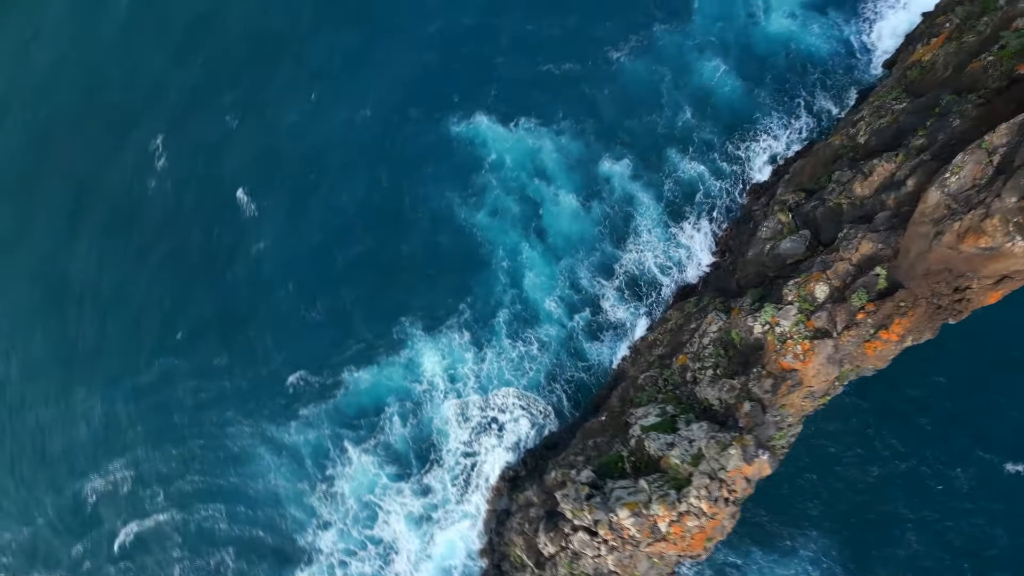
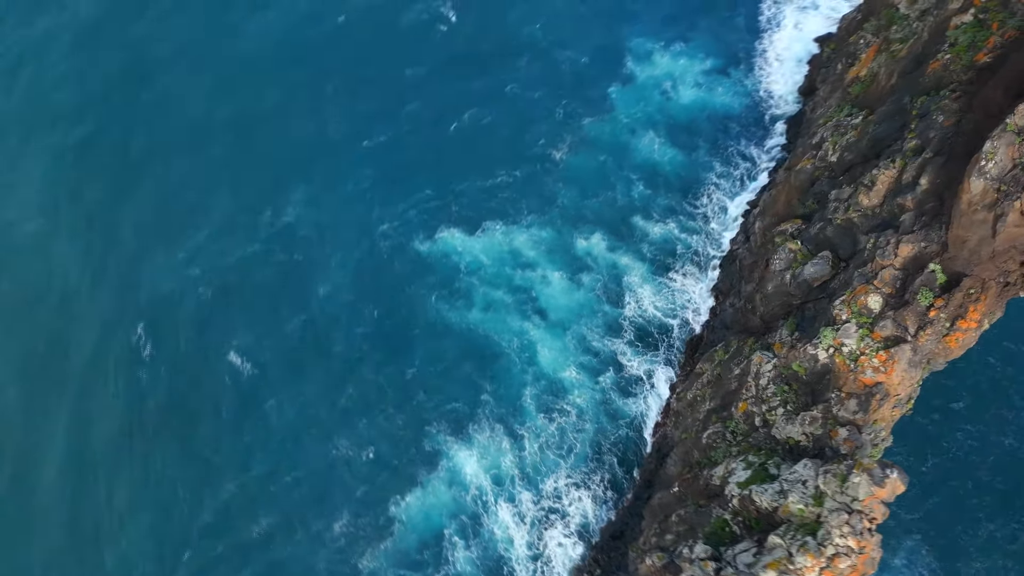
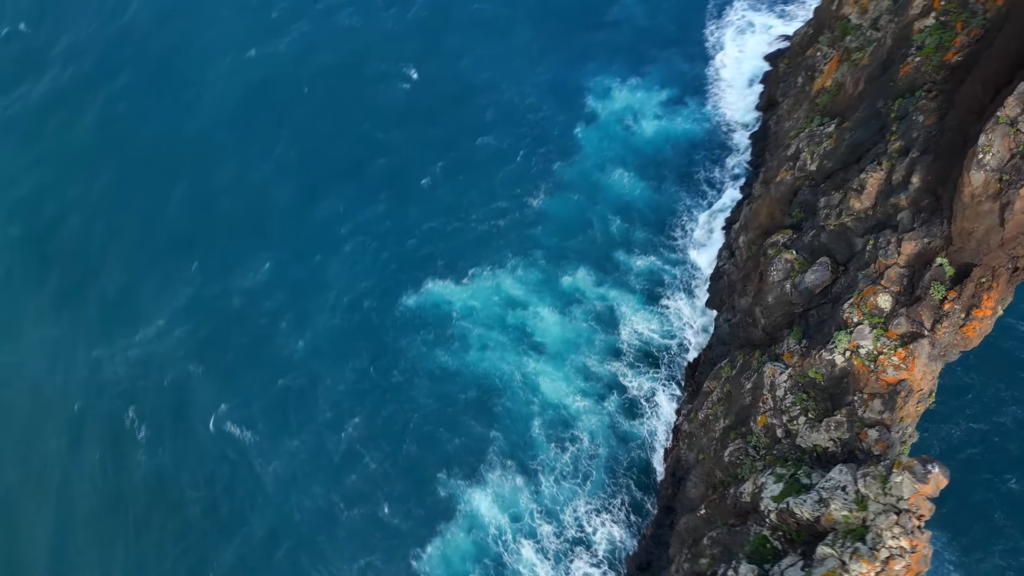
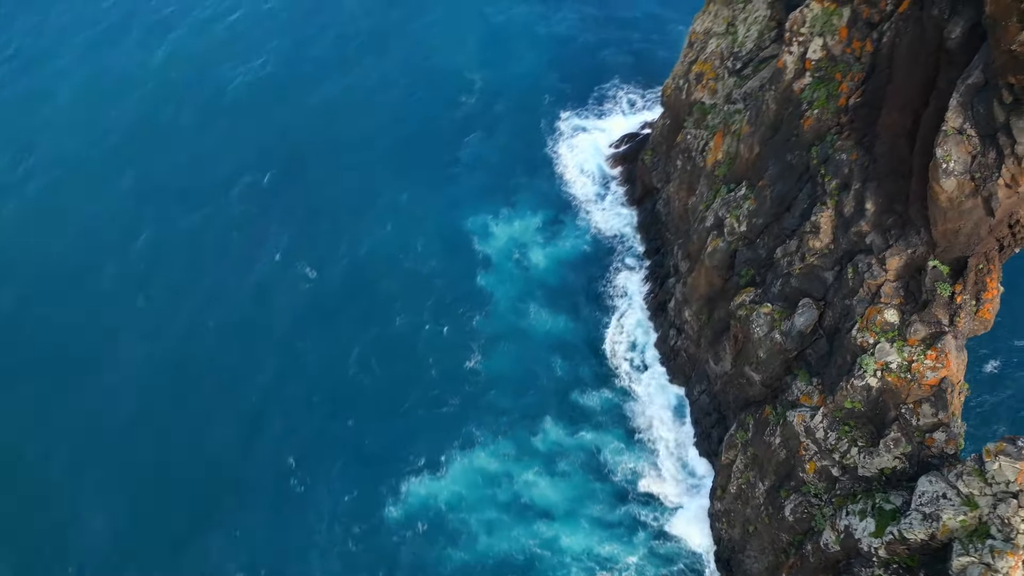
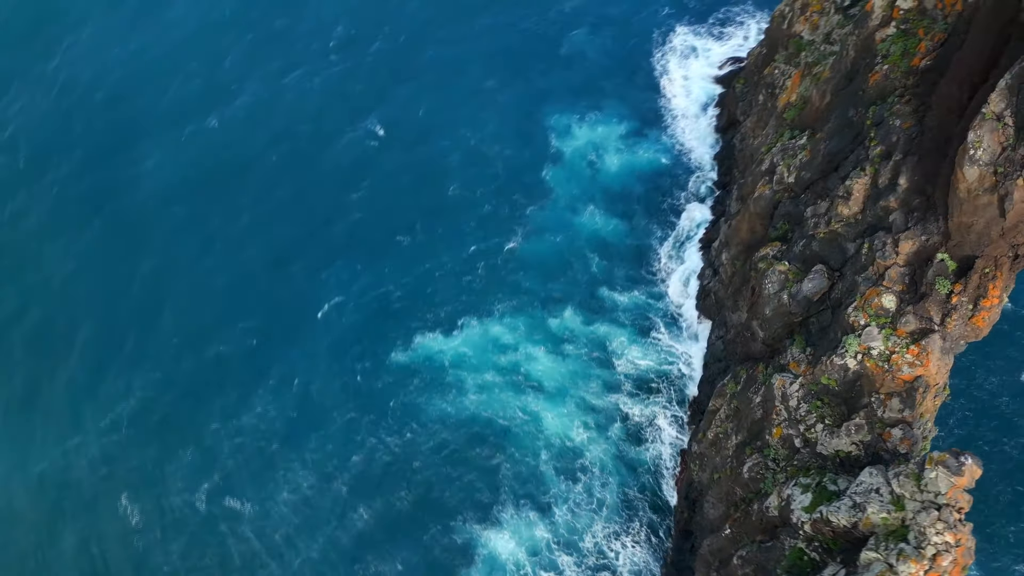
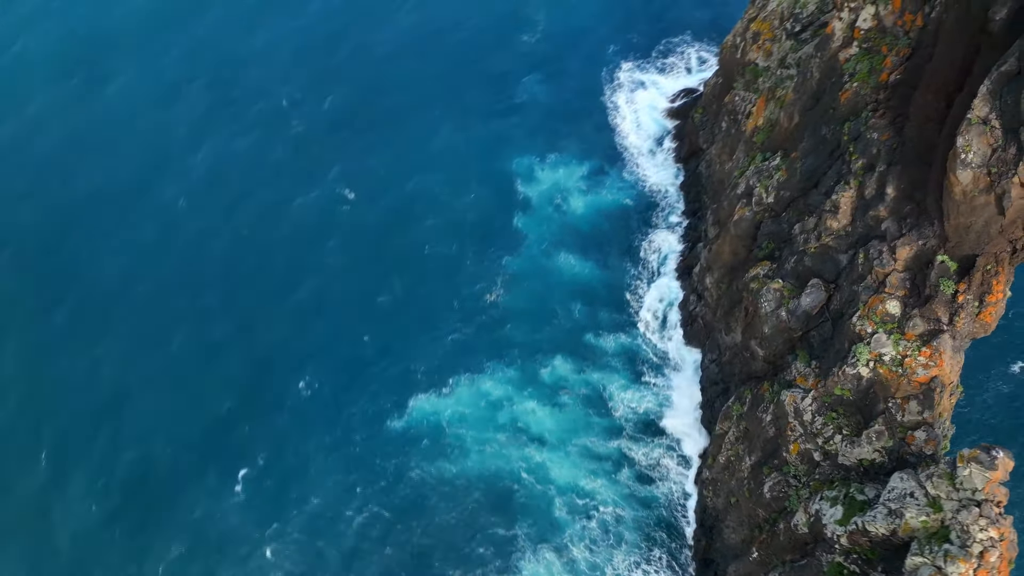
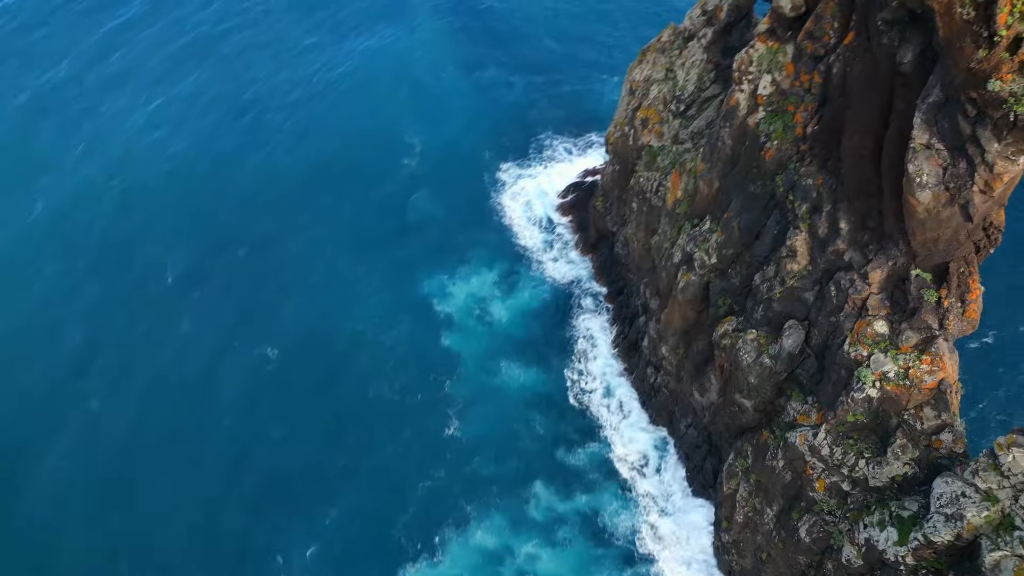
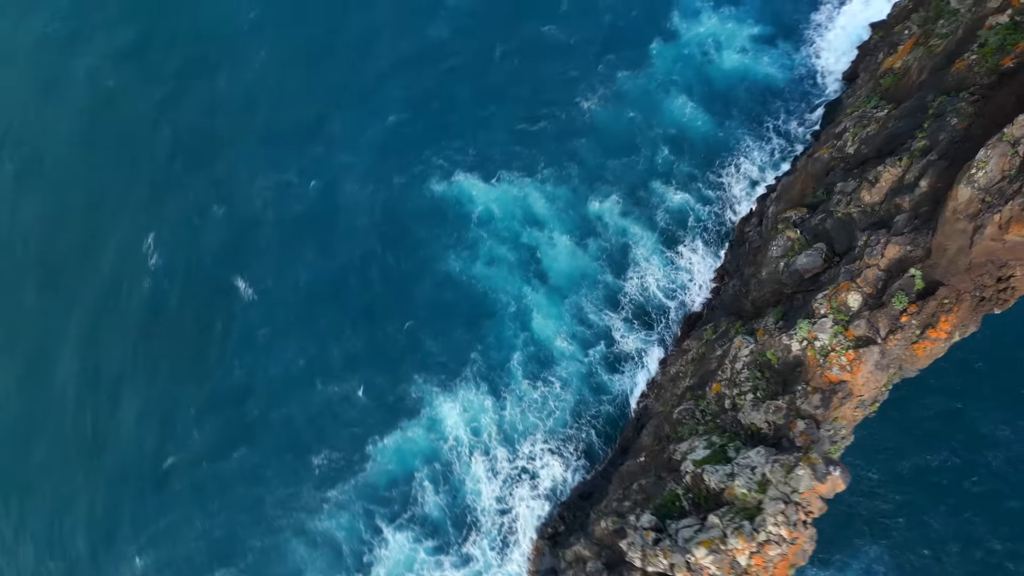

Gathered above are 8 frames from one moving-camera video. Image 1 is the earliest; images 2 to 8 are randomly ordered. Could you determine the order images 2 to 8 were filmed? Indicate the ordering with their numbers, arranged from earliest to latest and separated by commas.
8, 2, 3, 5, 6, 4, 7
